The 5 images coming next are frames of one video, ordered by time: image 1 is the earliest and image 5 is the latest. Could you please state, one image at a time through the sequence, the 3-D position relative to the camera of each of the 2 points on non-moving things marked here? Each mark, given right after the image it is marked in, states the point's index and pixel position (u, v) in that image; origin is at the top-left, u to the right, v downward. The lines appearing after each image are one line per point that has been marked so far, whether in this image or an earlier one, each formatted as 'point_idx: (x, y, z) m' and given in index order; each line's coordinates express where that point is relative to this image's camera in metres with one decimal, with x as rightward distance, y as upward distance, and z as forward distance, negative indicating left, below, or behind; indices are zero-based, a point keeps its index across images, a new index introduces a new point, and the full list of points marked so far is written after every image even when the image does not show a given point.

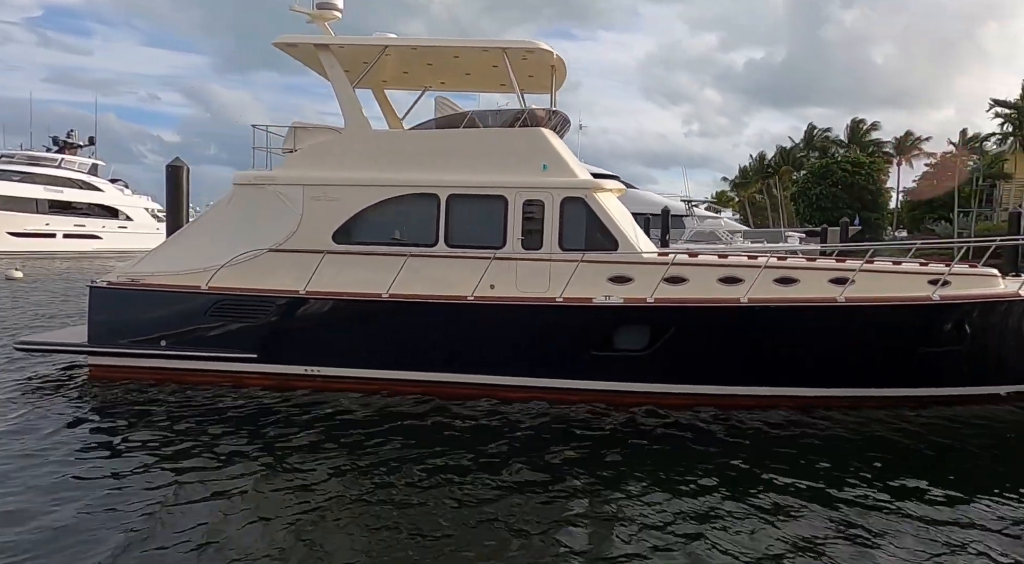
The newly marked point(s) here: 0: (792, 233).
0: (+7.3, +1.3, +18.6) m
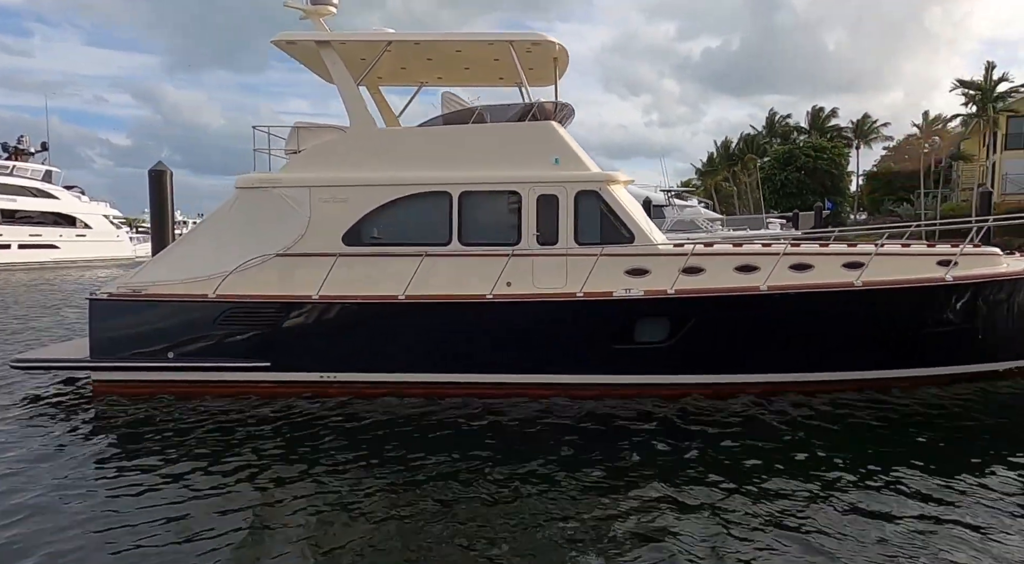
0: (+6.8, +1.6, +18.8) m
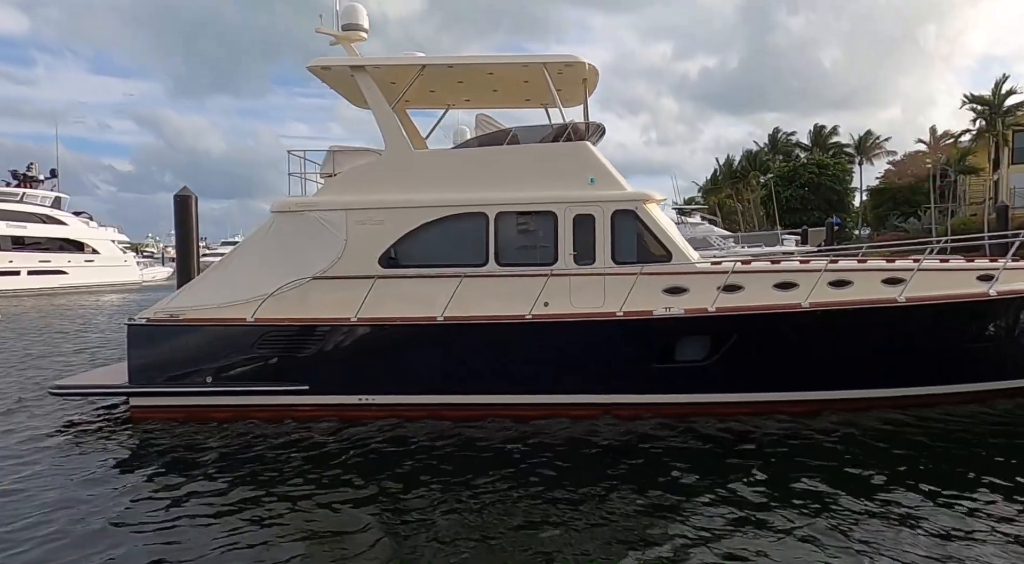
0: (+7.2, +1.2, +18.9) m
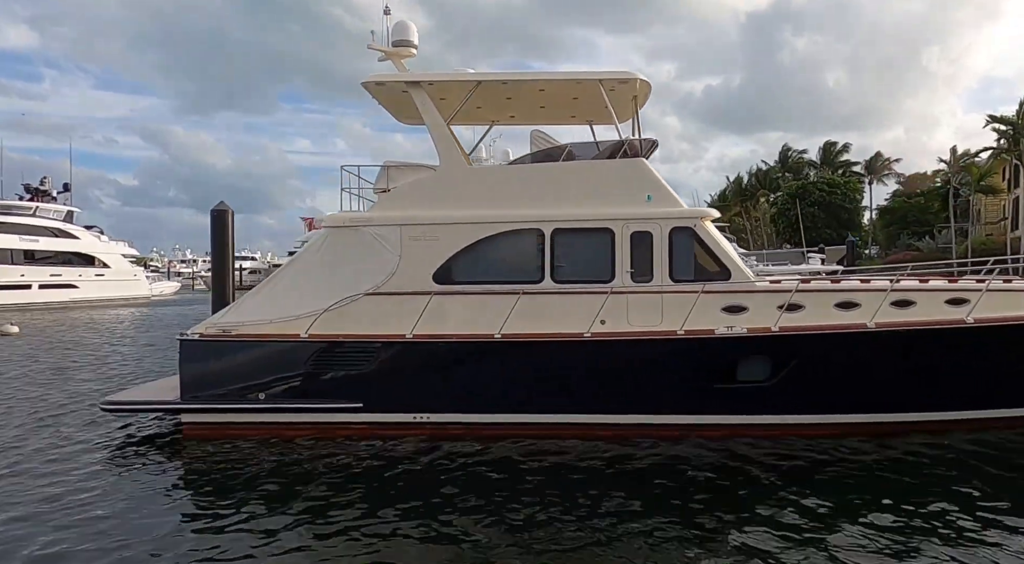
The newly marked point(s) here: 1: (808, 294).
0: (+7.9, +0.7, +18.8) m
1: (+3.0, -0.1, +7.3) m
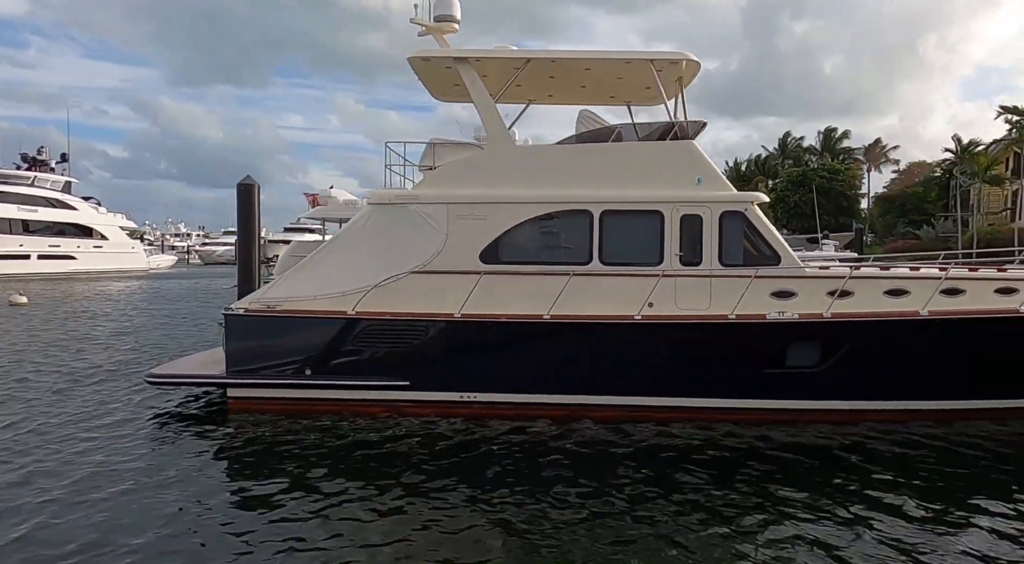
0: (+8.2, +1.1, +18.8) m
1: (+3.5, 0.0, +7.3) m
